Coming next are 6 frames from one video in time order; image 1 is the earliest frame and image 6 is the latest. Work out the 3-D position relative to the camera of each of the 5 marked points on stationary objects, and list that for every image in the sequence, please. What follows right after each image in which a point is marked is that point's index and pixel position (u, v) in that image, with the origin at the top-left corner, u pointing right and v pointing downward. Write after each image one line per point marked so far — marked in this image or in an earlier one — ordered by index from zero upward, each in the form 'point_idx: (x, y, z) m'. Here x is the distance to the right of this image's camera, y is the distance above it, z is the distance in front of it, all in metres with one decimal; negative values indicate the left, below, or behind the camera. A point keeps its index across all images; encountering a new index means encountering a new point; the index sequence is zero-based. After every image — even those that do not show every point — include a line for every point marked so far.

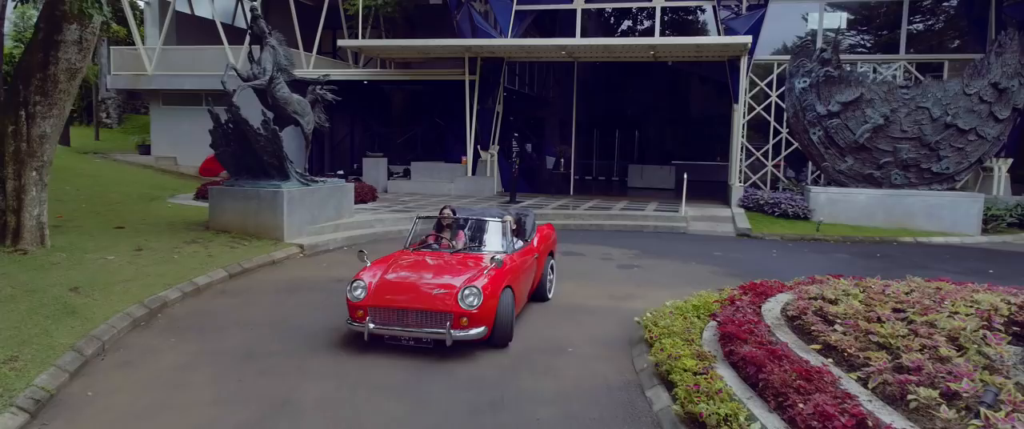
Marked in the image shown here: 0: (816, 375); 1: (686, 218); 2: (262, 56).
0: (+1.9, -1.0, +4.6) m
1: (+3.9, -0.1, +16.0) m
2: (-4.0, +2.5, +11.5) m
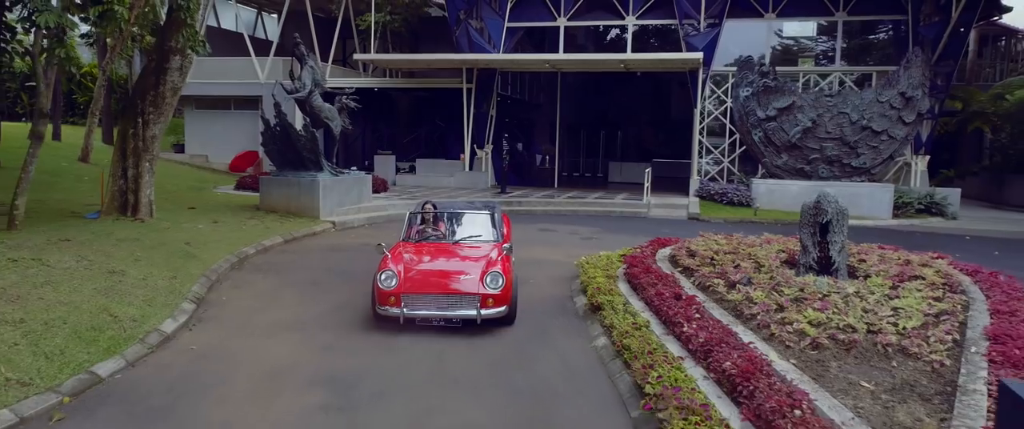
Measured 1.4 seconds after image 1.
0: (+1.6, -0.7, +7.7) m
1: (+3.6, +0.2, +19.1) m
2: (-4.3, +2.8, +14.6) m
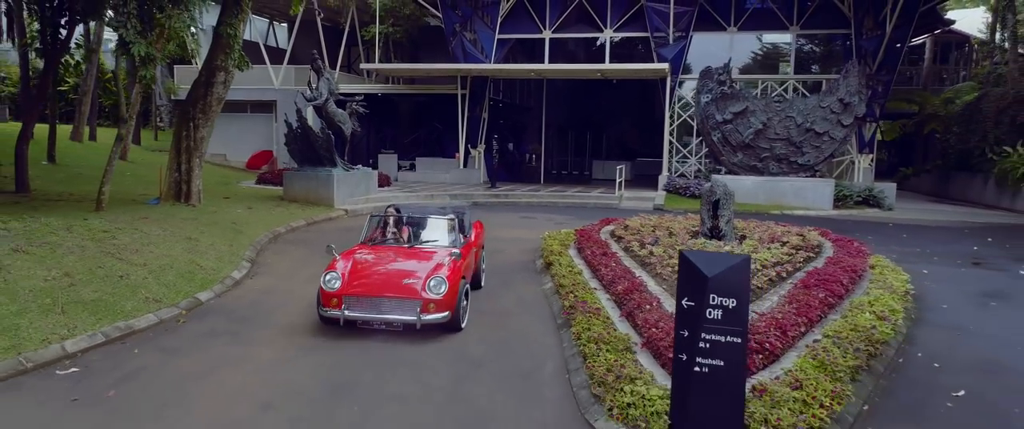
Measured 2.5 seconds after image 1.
0: (+1.2, -0.4, +10.3) m
1: (+3.2, +0.5, +21.8) m
2: (-4.6, +3.1, +17.2) m
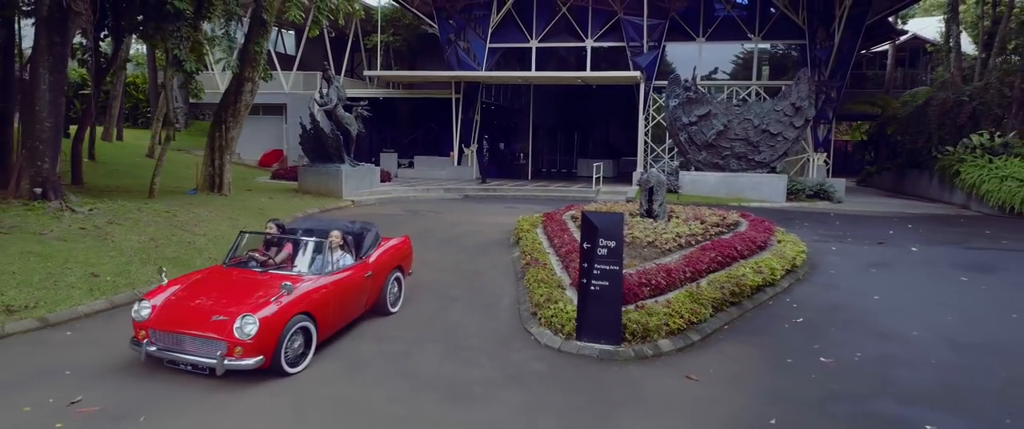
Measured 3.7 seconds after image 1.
0: (+0.8, -0.1, +12.8) m
1: (+2.8, +0.8, +24.3) m
2: (-5.0, +3.4, +19.8) m
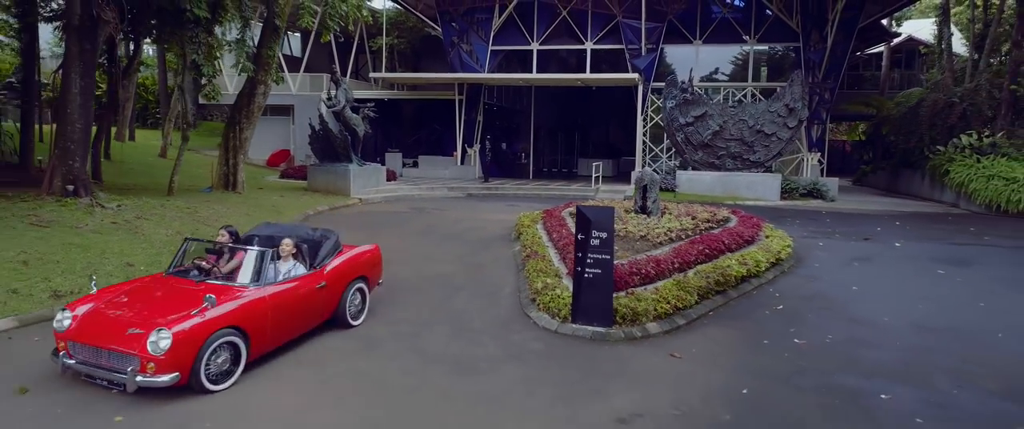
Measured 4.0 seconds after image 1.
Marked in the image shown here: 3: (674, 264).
0: (+0.9, -0.1, +13.5) m
1: (+2.9, +0.8, +25.0) m
2: (-5.0, +3.4, +20.5) m
3: (+2.2, -0.7, +9.8) m
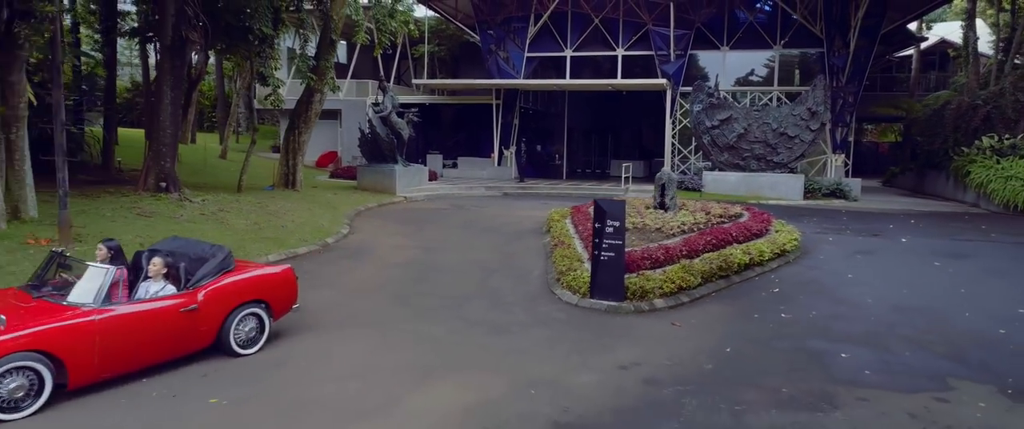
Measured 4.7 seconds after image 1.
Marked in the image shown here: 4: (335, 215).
0: (+1.5, 0.0, +15.0) m
1: (+4.1, +0.9, +26.4) m
2: (-3.9, +3.5, +22.2) m
3: (+2.7, -0.6, +11.2) m
4: (-3.9, 0.0, +16.0) m
